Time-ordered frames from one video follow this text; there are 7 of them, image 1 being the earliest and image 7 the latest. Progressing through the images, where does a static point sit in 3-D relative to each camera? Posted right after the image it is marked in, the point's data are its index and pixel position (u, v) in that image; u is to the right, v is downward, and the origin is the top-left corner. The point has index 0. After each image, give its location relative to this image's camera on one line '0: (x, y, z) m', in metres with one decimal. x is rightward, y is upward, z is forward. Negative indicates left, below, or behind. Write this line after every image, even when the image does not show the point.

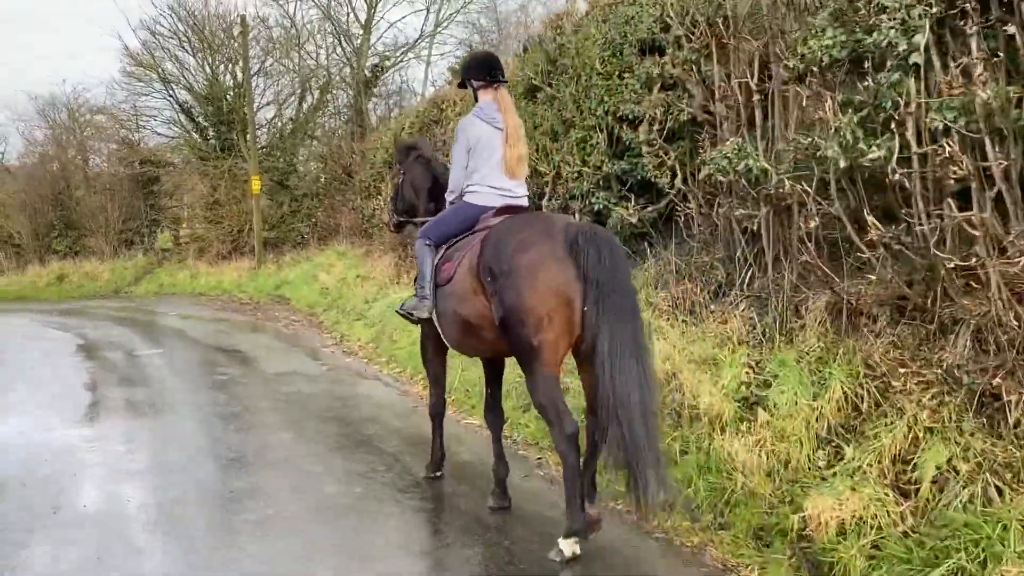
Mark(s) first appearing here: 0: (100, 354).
0: (-5.3, -0.8, +11.8) m
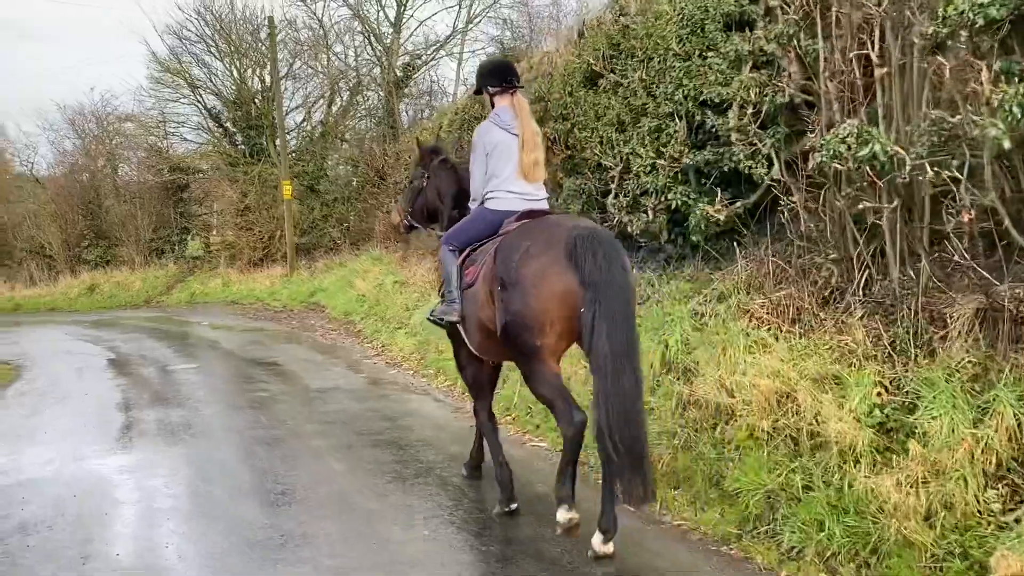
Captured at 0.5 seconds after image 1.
0: (-4.7, -1.0, +11.3) m
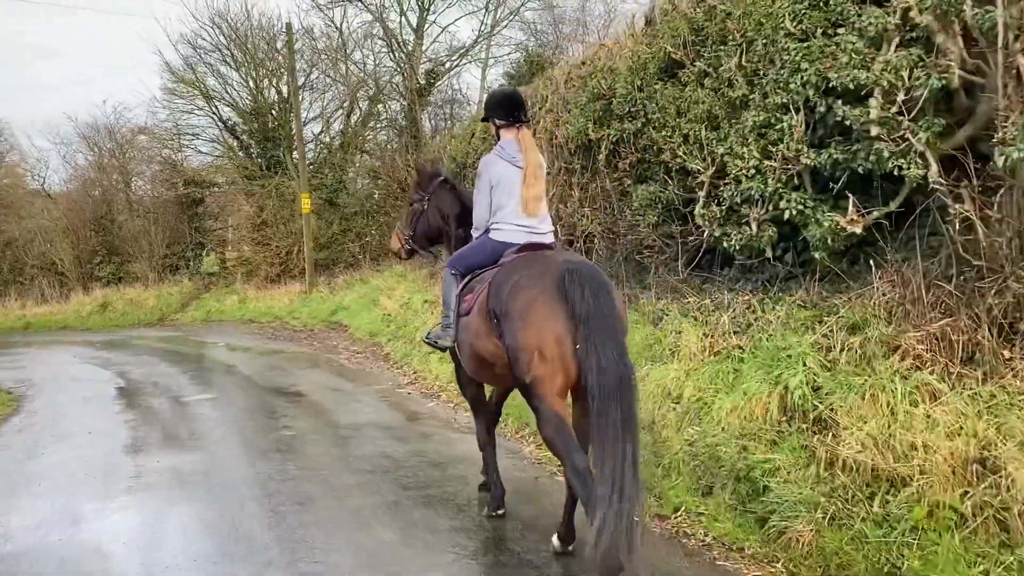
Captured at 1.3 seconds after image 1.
0: (-4.2, -1.3, +10.2) m
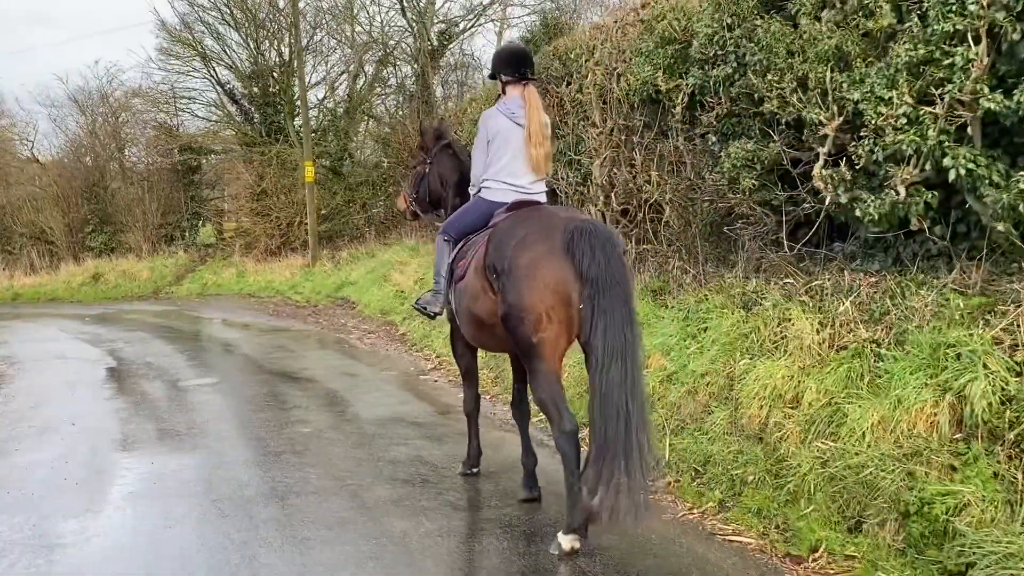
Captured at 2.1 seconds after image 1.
0: (-3.8, -1.0, +9.1) m
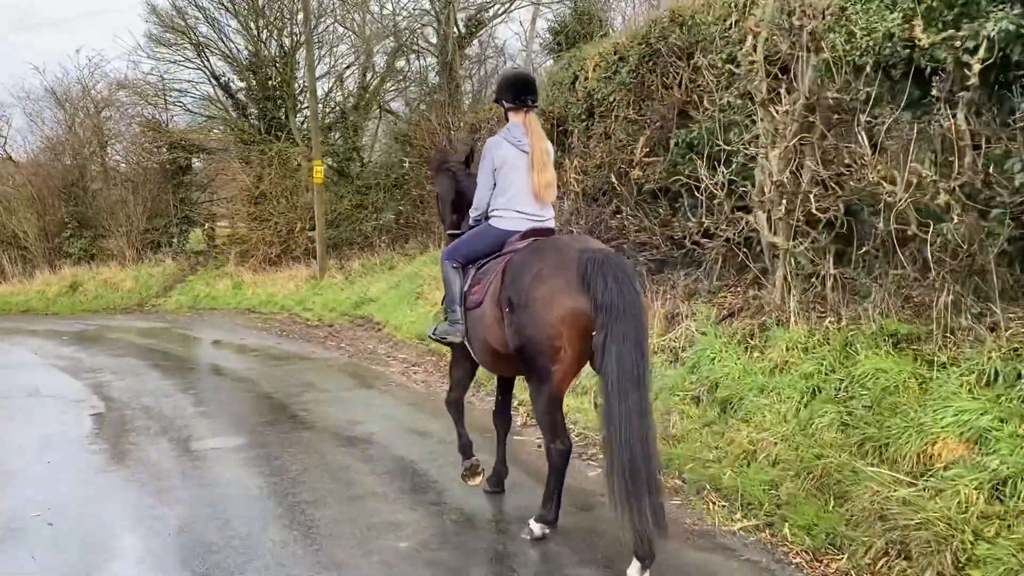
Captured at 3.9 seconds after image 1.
0: (-2.9, -1.2, +6.9) m
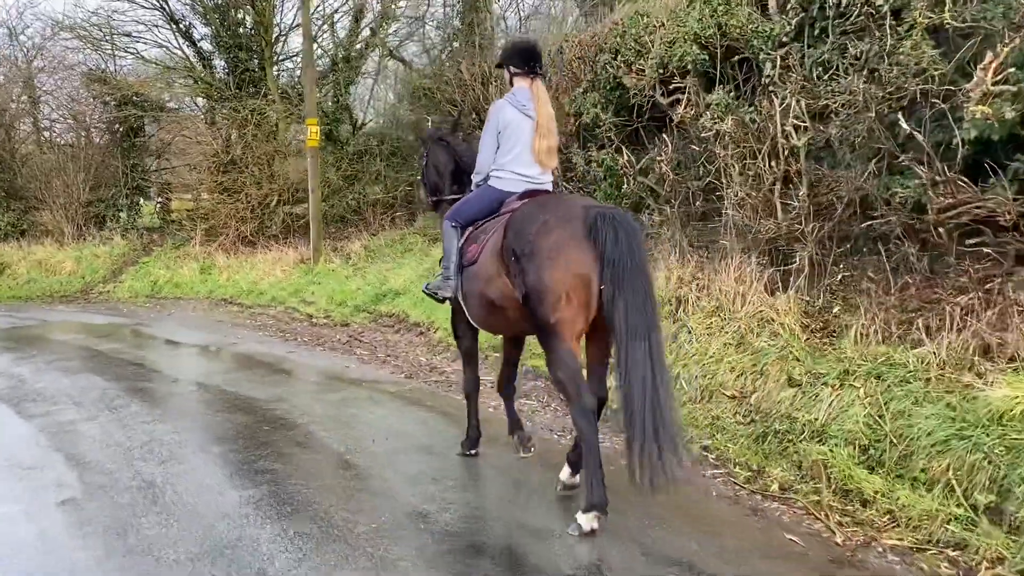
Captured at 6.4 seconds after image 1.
0: (-1.5, -1.2, +3.7) m
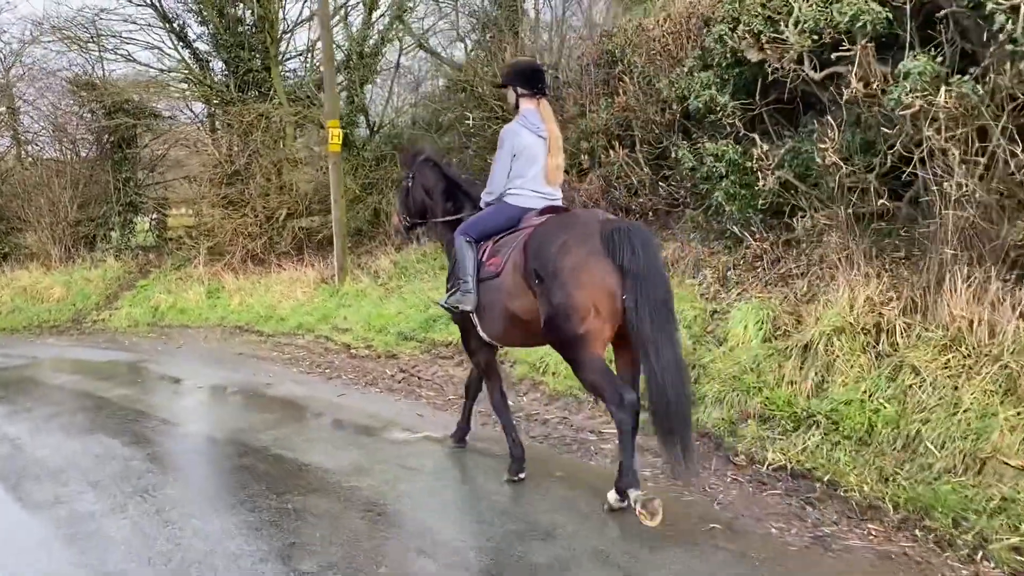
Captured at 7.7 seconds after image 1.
0: (-0.5, -1.4, +2.1) m
